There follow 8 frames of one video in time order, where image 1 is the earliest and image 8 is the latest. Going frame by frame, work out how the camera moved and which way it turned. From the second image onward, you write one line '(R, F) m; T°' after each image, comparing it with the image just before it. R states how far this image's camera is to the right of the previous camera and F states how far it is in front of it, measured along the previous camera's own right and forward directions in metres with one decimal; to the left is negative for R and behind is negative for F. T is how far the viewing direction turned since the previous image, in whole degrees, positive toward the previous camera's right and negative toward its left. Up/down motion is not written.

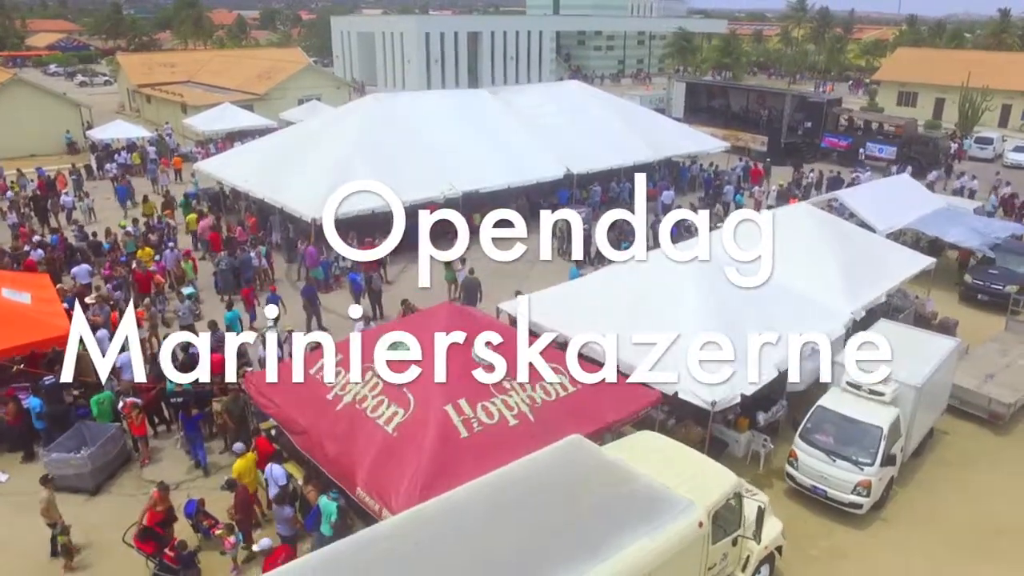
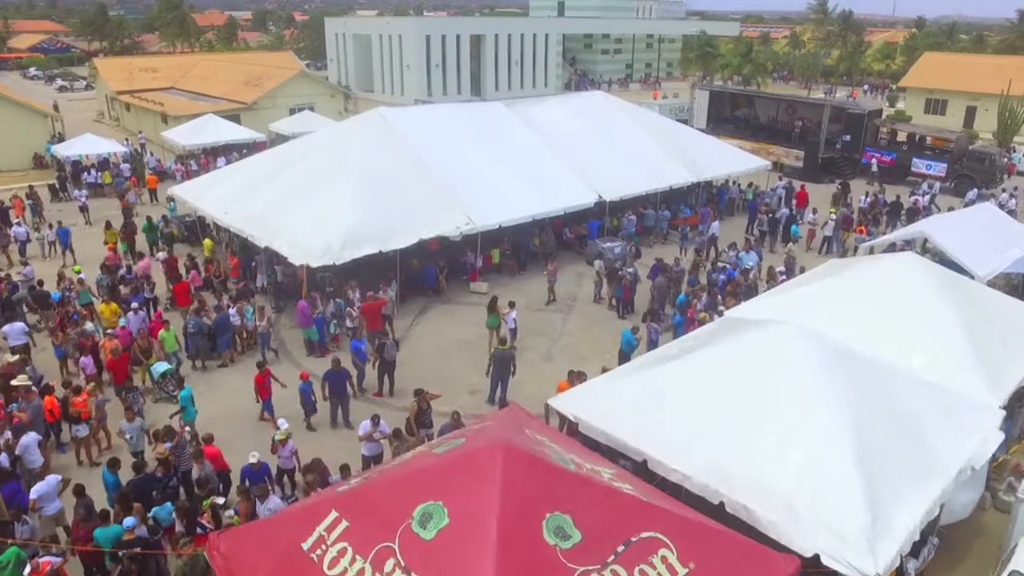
(-0.7, +2.9) m; 0°
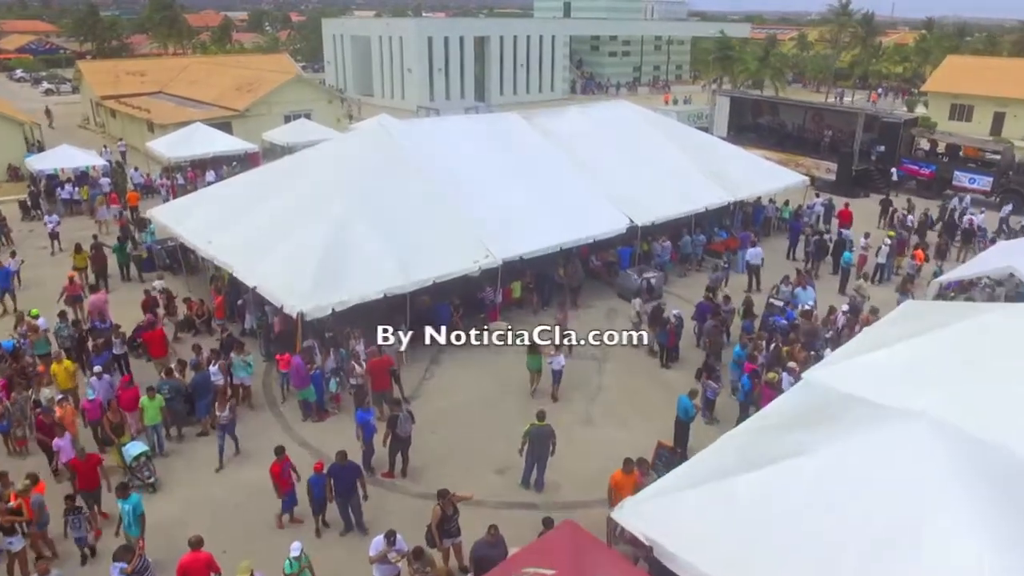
(-0.6, +2.1) m; 0°
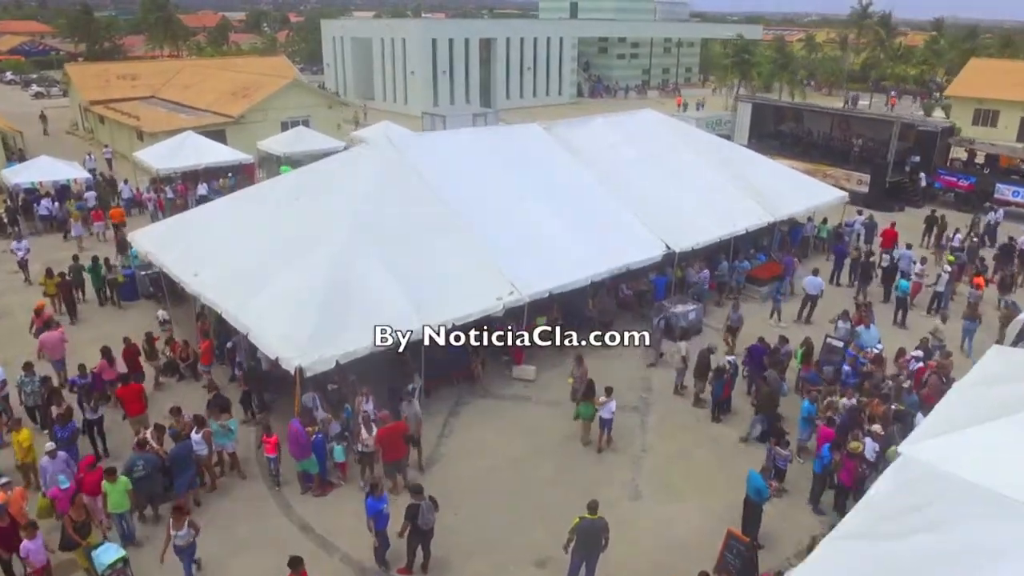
(-0.5, +1.7) m; 0°
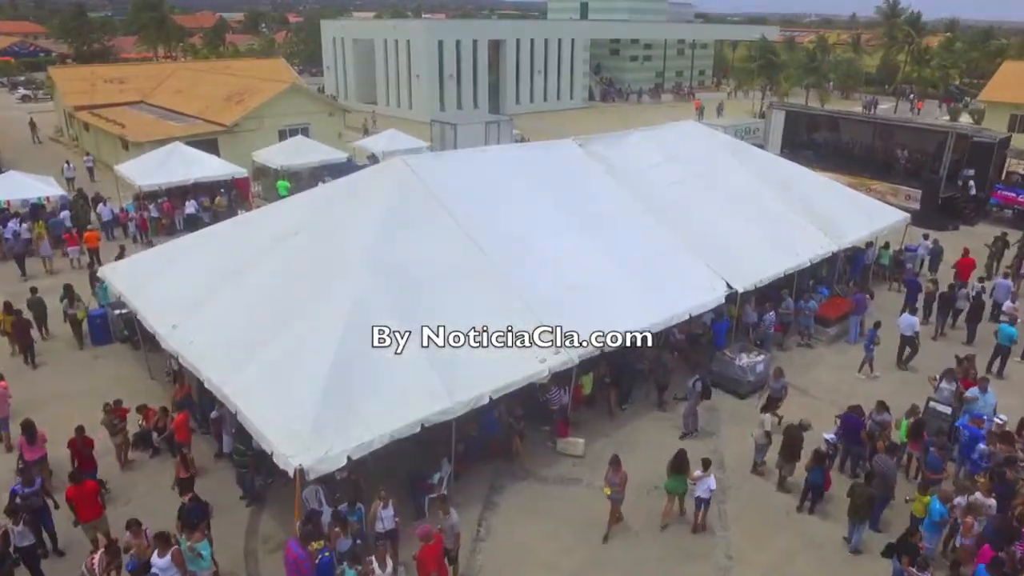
(-0.7, +2.2) m; 0°
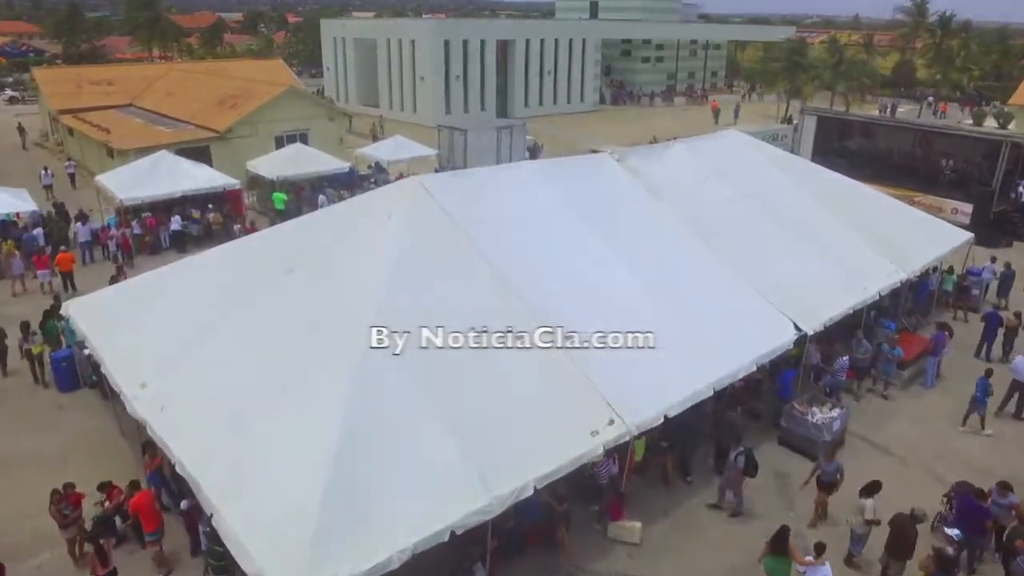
(-0.5, +1.9) m; 0°
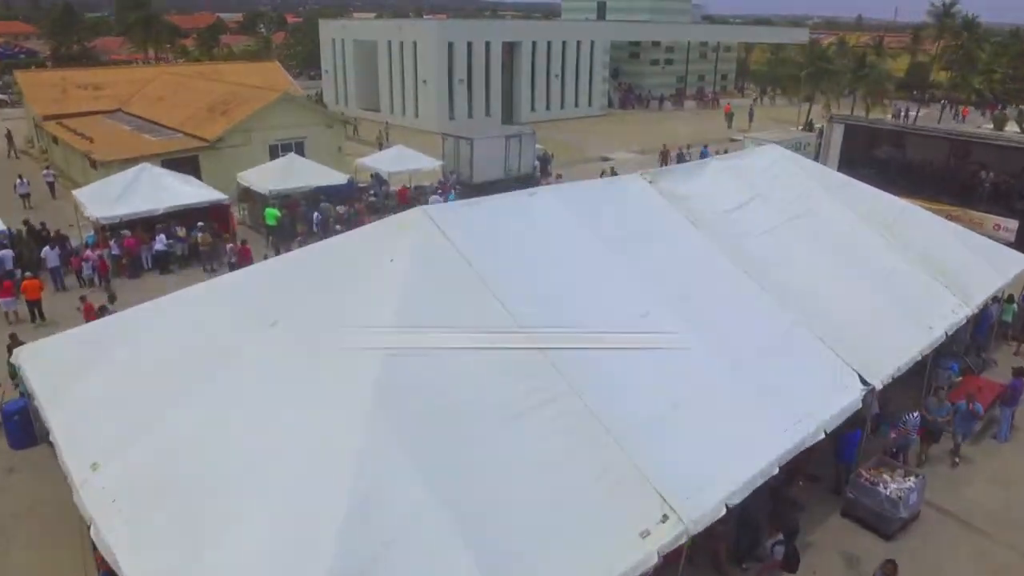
(-0.3, +1.6) m; 0°
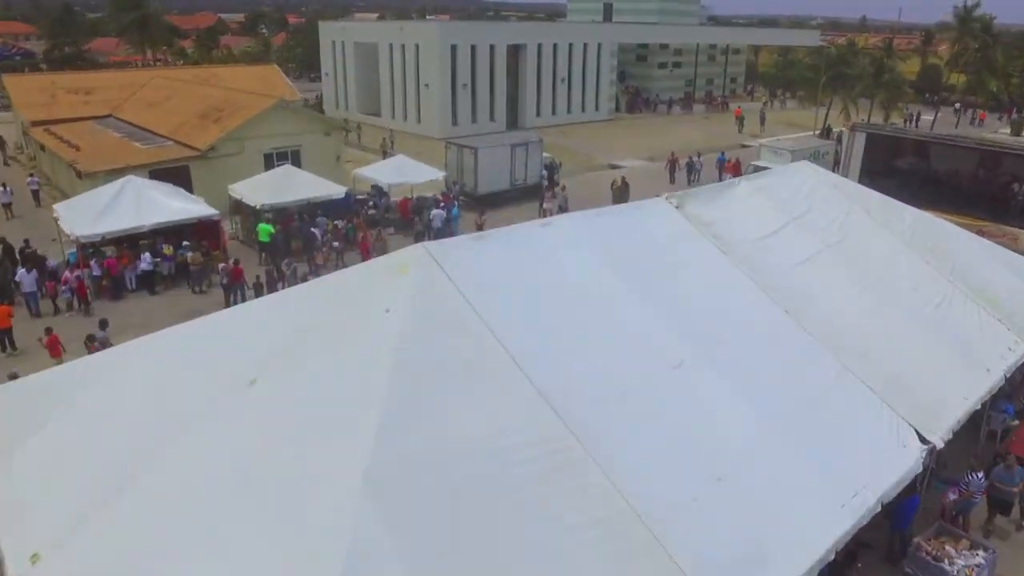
(-0.1, +1.1) m; 0°
